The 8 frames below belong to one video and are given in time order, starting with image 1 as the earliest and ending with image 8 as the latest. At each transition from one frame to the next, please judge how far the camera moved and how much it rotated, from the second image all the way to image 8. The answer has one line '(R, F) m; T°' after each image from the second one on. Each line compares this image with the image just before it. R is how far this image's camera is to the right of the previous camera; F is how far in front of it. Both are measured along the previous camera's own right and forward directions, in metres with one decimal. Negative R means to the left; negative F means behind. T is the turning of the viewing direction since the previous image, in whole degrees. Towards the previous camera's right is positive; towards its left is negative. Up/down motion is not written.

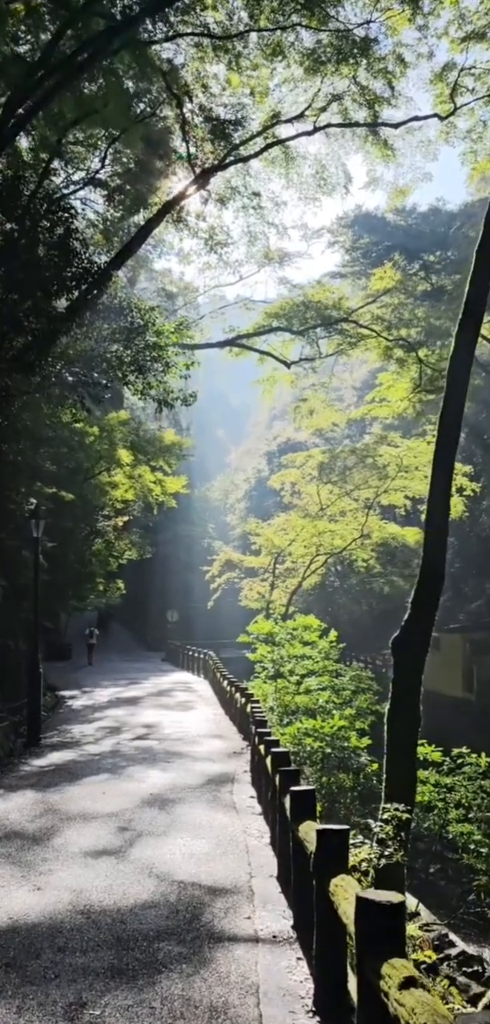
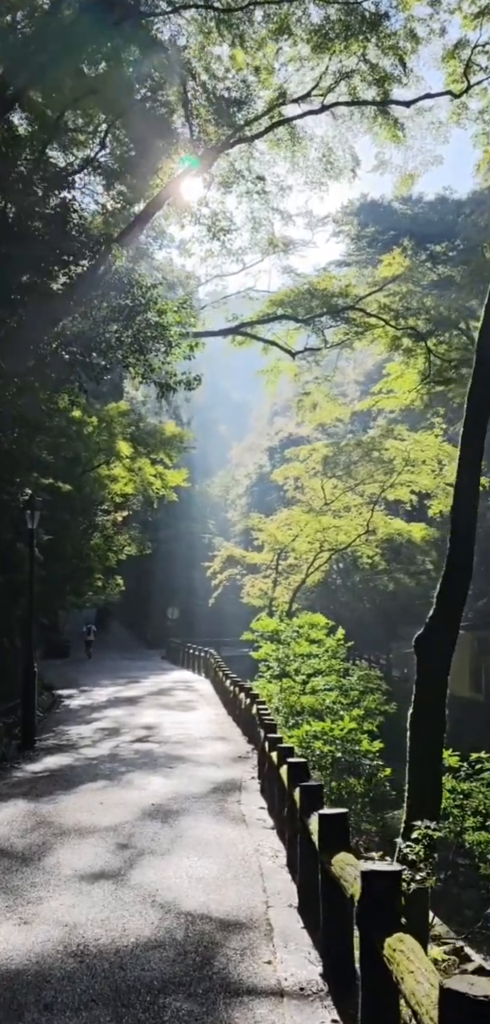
(-0.1, +0.4) m; 0°
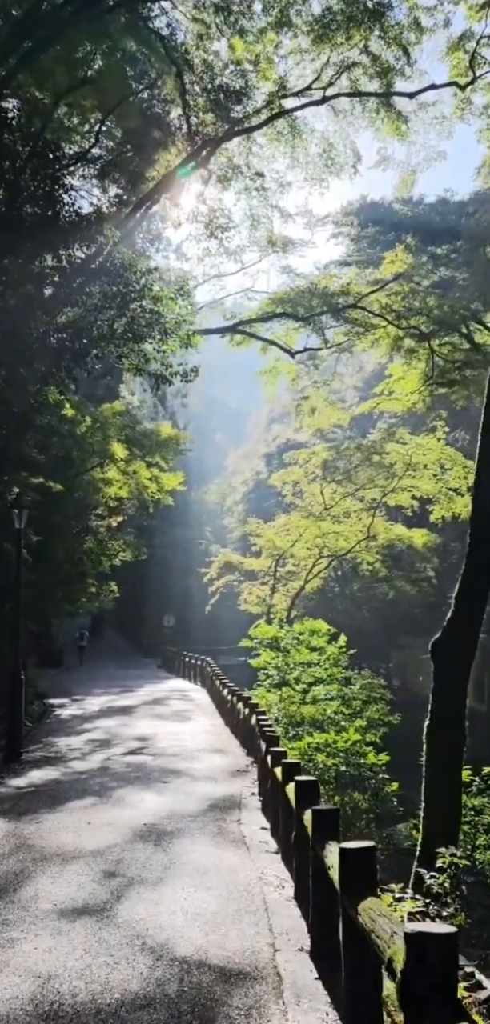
(0.0, +0.4) m; 0°
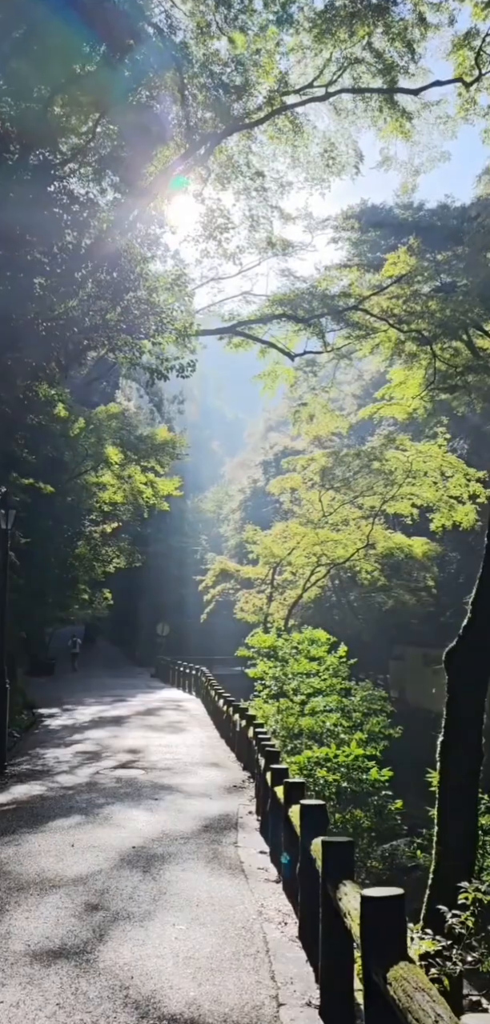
(0.0, +0.3) m; 0°
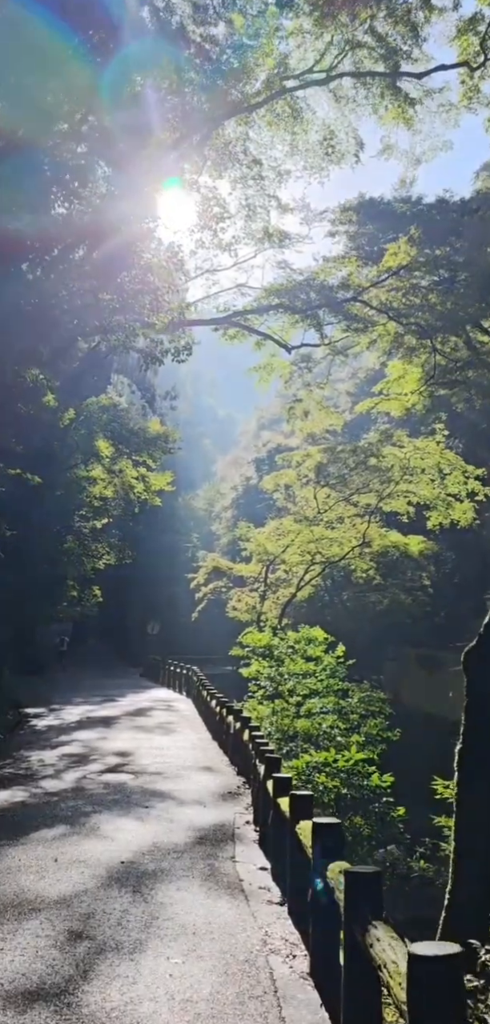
(0.0, +0.3) m; +1°
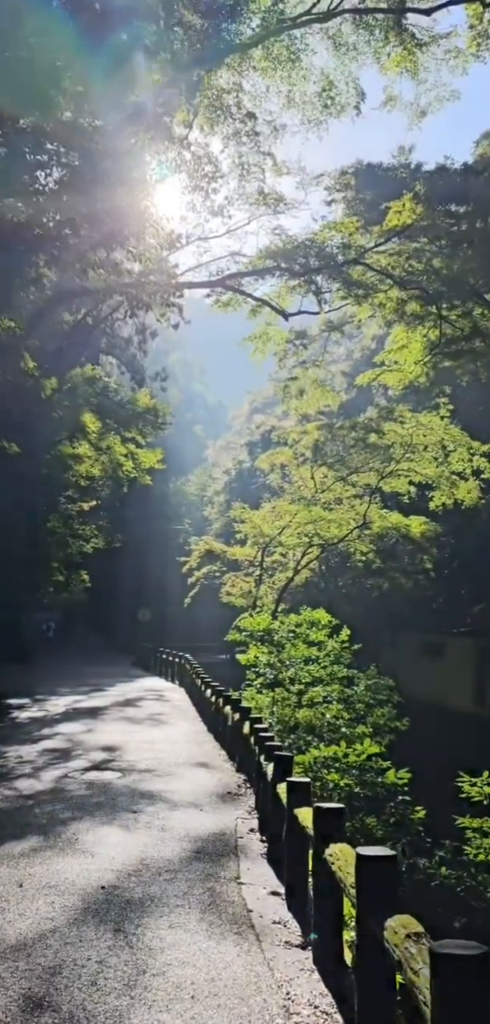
(-0.1, +0.7) m; +1°
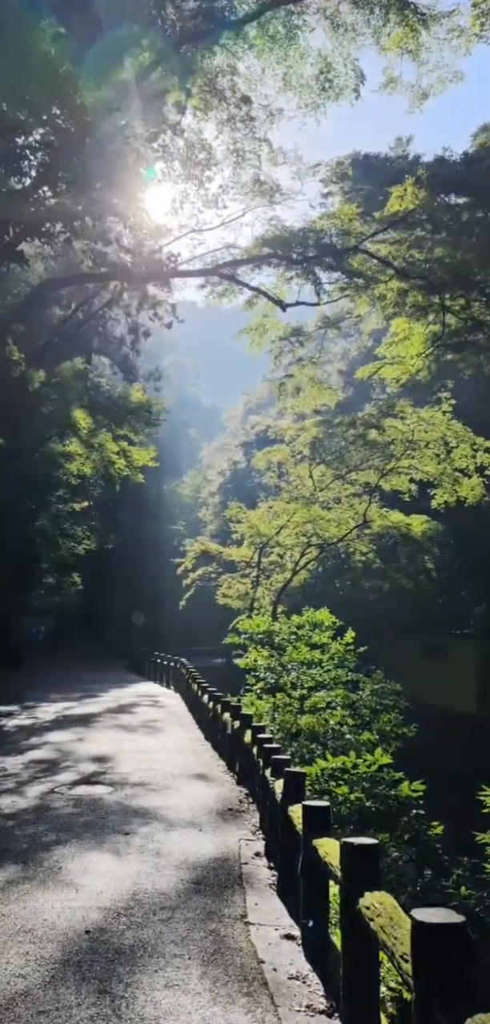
(0.0, +0.4) m; 0°
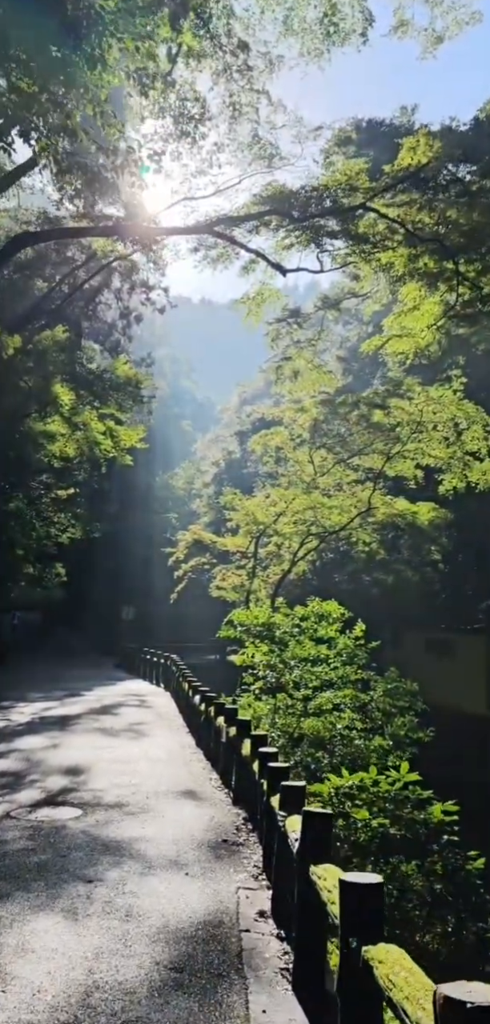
(0.0, +0.9) m; 0°
